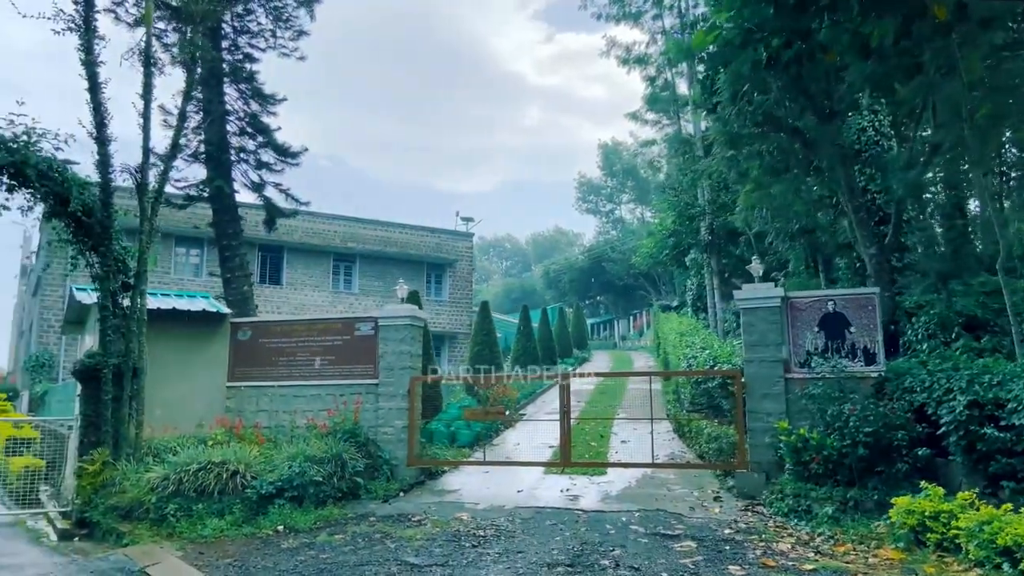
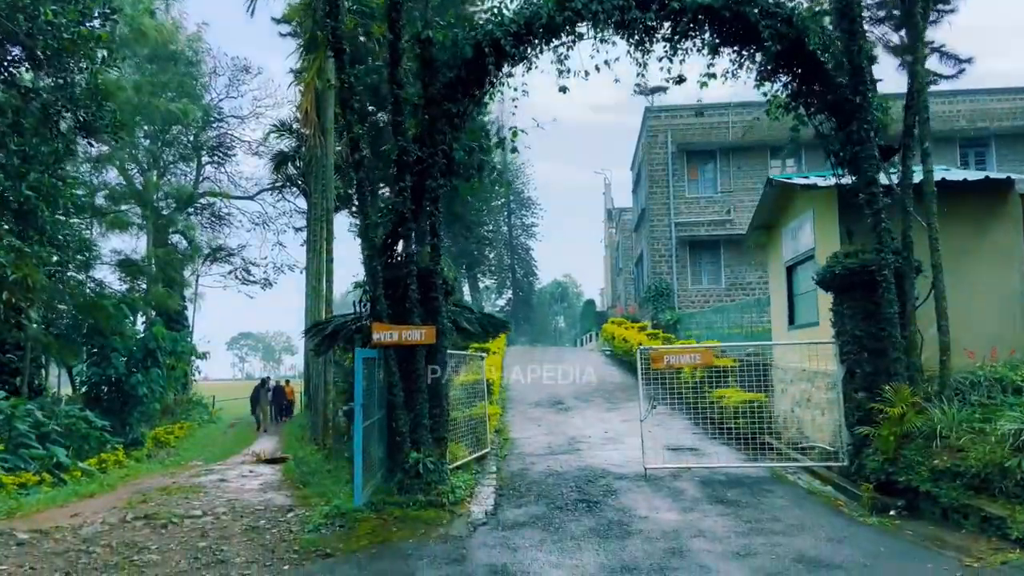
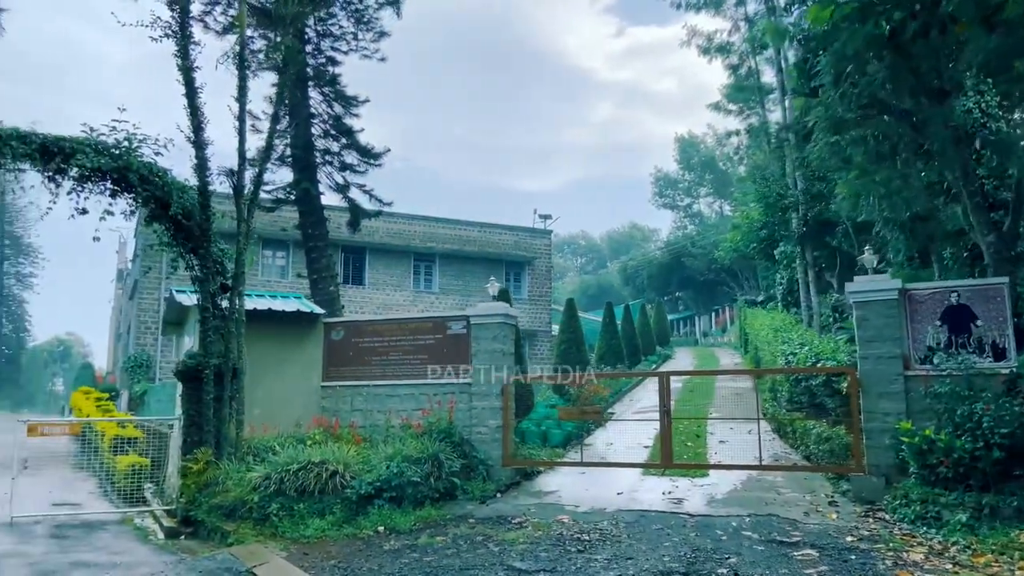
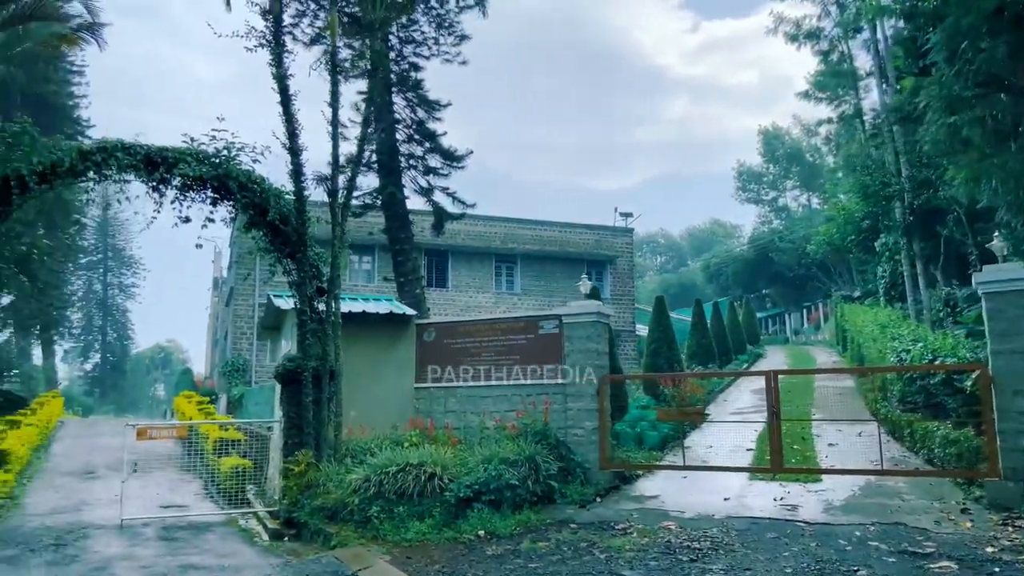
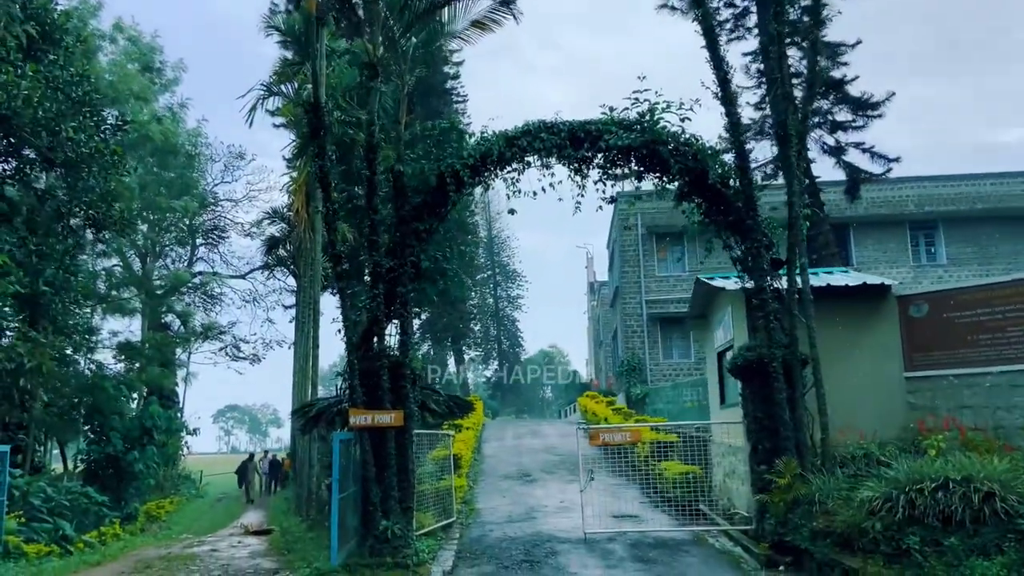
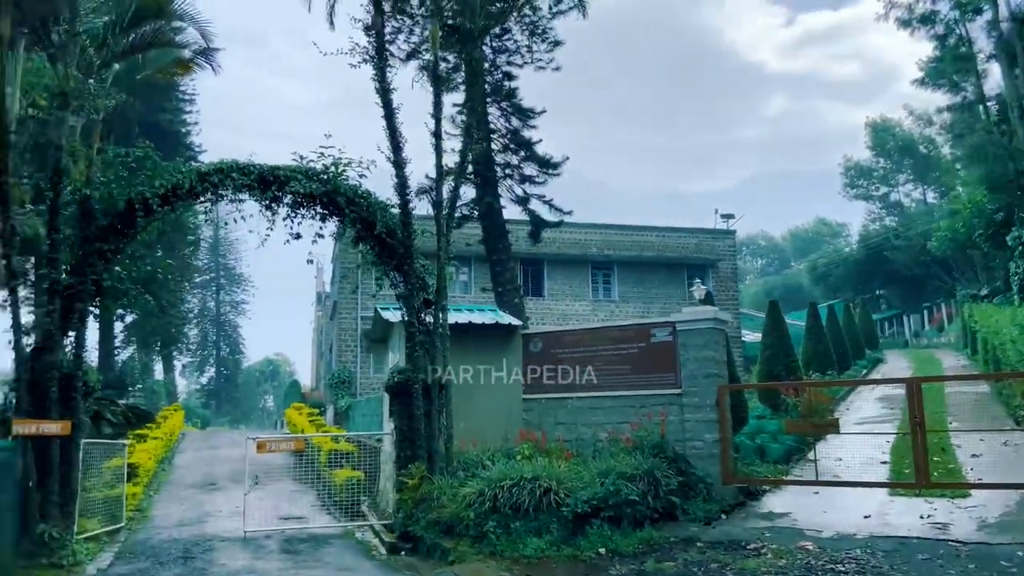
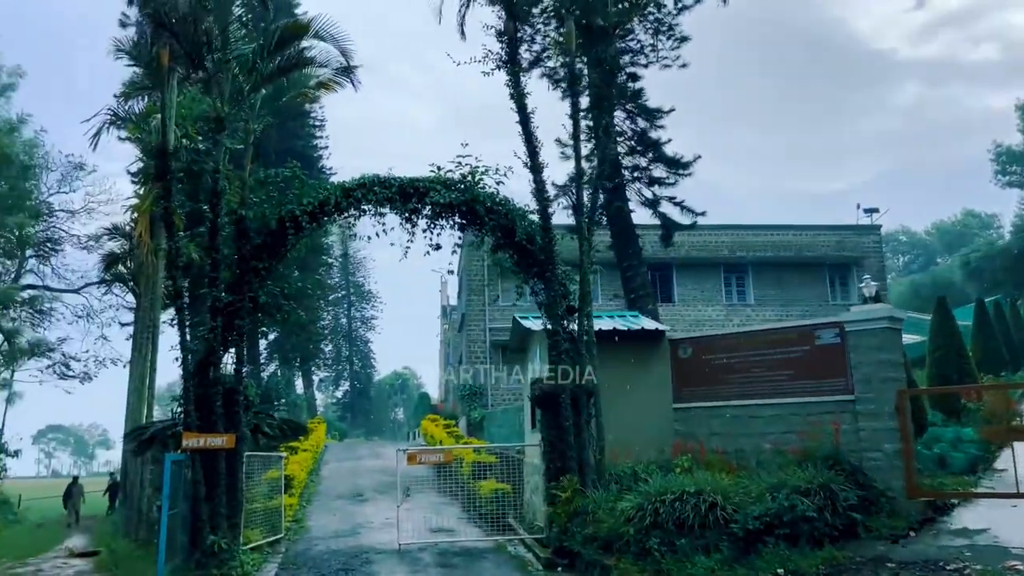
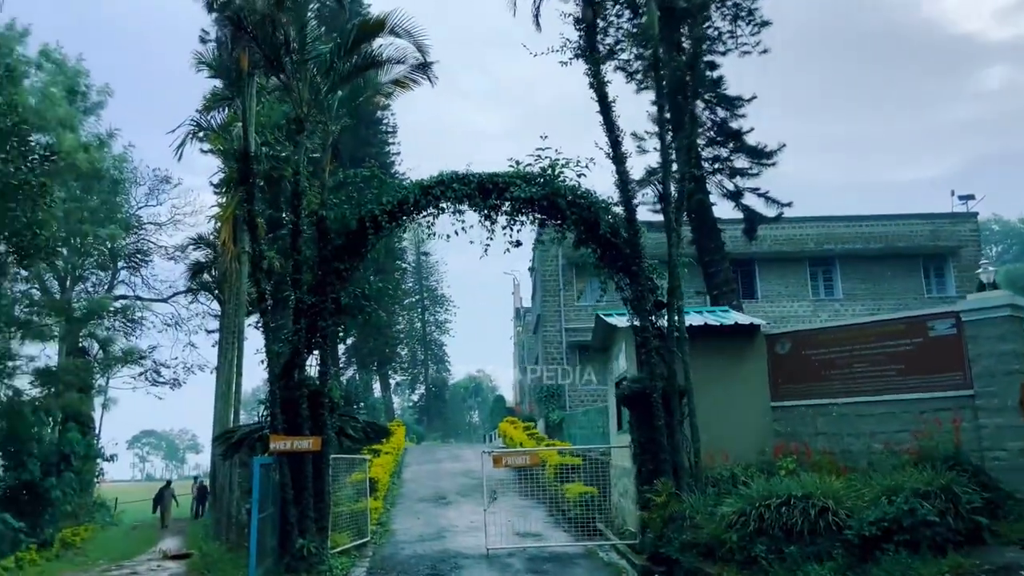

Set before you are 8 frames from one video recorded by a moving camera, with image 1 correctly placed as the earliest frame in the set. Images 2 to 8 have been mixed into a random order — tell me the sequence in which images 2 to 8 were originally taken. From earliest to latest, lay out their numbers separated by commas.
3, 4, 6, 7, 8, 5, 2
